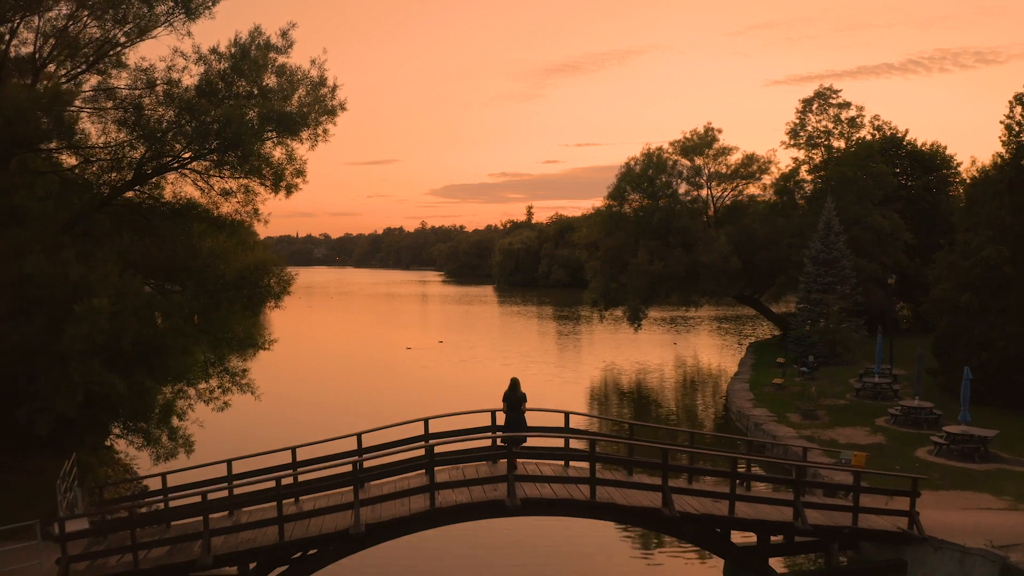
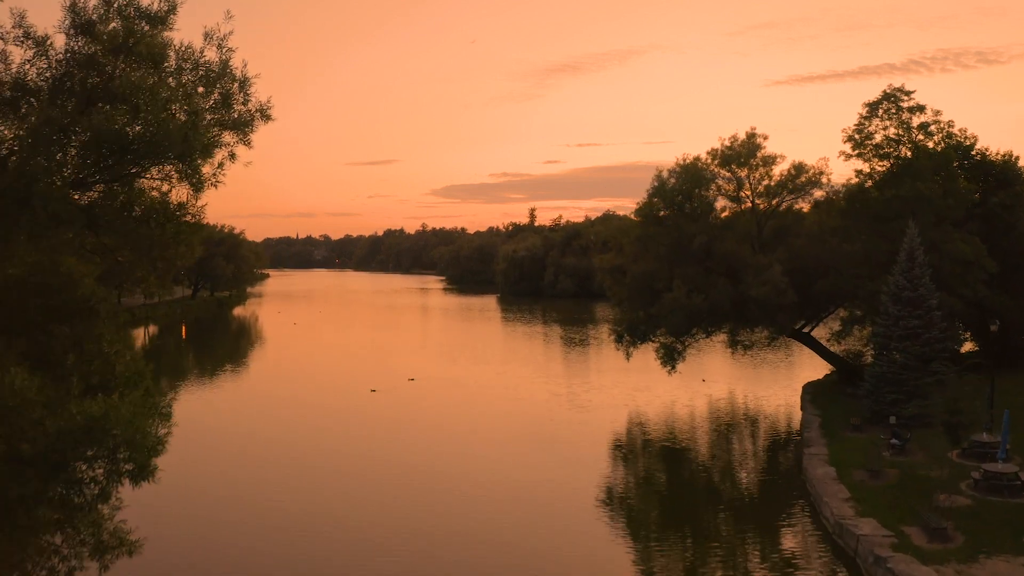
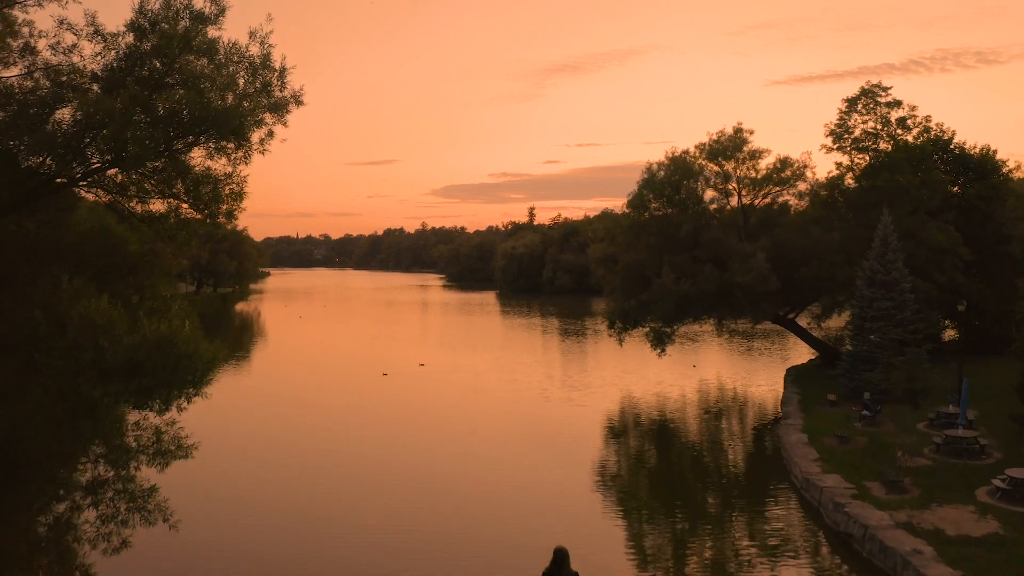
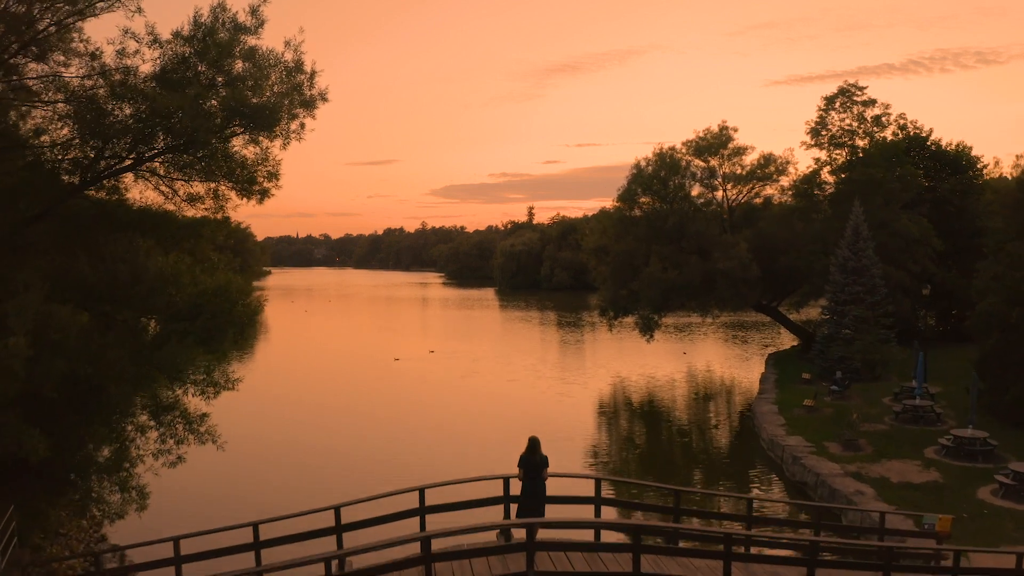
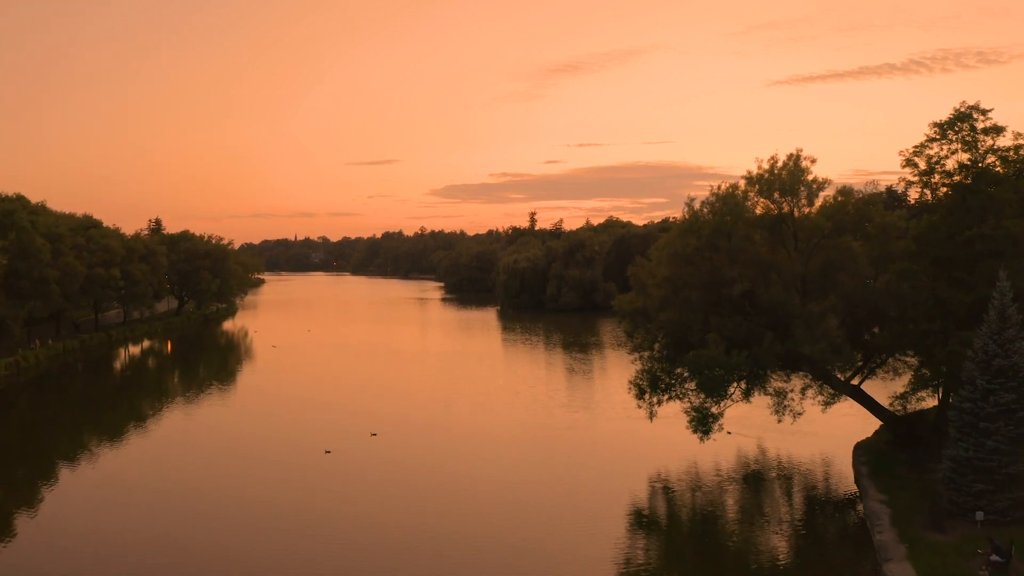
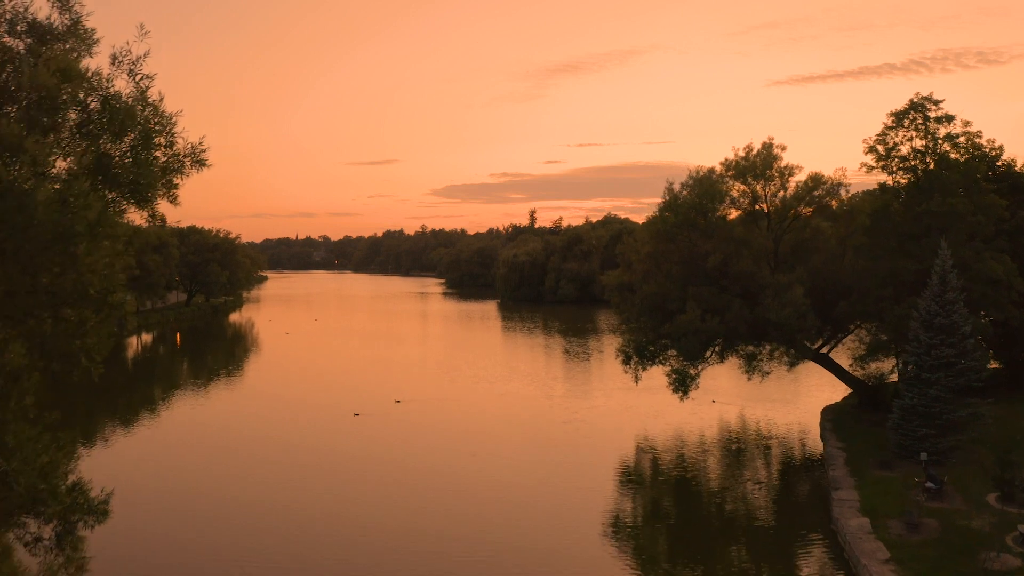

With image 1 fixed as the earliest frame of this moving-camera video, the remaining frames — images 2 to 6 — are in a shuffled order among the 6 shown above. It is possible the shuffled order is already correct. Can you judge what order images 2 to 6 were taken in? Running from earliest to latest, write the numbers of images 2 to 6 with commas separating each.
4, 3, 2, 6, 5
